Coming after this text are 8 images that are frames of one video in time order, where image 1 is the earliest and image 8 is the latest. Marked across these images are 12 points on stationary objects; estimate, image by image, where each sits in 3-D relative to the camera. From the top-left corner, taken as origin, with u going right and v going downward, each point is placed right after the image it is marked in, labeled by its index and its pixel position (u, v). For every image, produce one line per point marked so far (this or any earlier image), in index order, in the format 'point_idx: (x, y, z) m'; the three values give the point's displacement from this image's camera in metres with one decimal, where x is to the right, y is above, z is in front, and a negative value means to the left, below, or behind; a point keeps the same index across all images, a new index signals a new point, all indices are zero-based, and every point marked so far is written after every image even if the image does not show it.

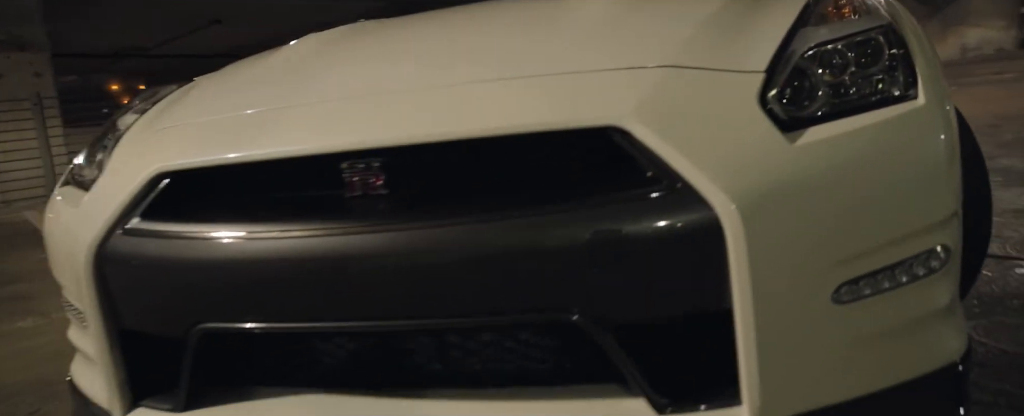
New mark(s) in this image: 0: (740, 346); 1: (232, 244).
0: (+0.4, -0.2, +1.2) m
1: (-0.5, -0.1, +1.4) m
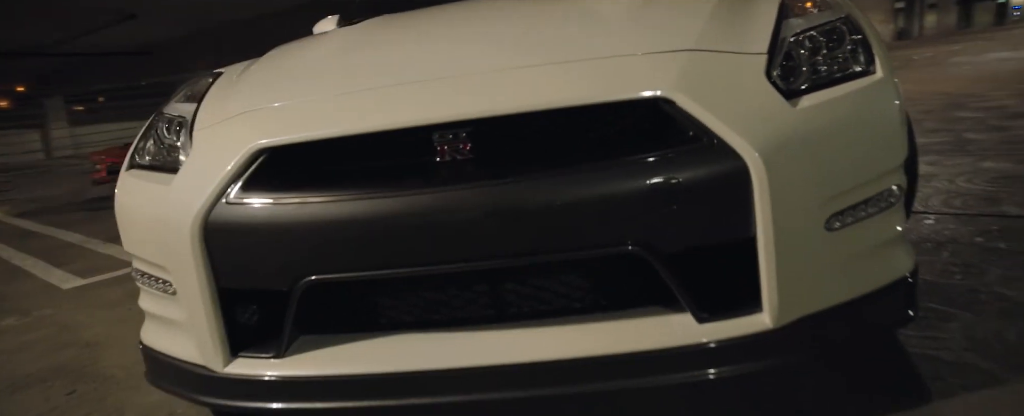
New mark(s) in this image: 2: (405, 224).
0: (+0.6, -0.1, +1.6) m
1: (-0.4, 0.0, +1.7) m
2: (-0.2, 0.0, +1.6) m
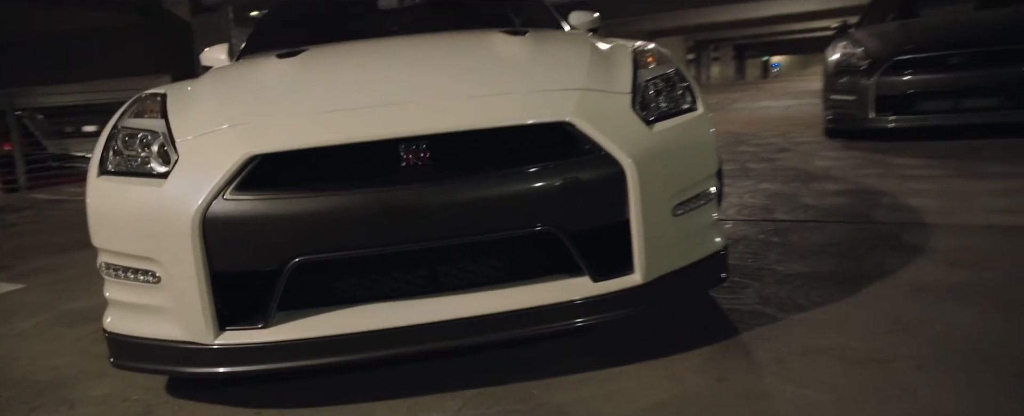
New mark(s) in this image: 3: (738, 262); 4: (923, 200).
0: (+0.4, -0.1, +2.3) m
1: (-0.6, 0.0, +2.1) m
2: (-0.4, 0.0, +2.1) m
3: (+1.0, -0.2, +3.1) m
4: (+2.3, 0.0, +4.0) m
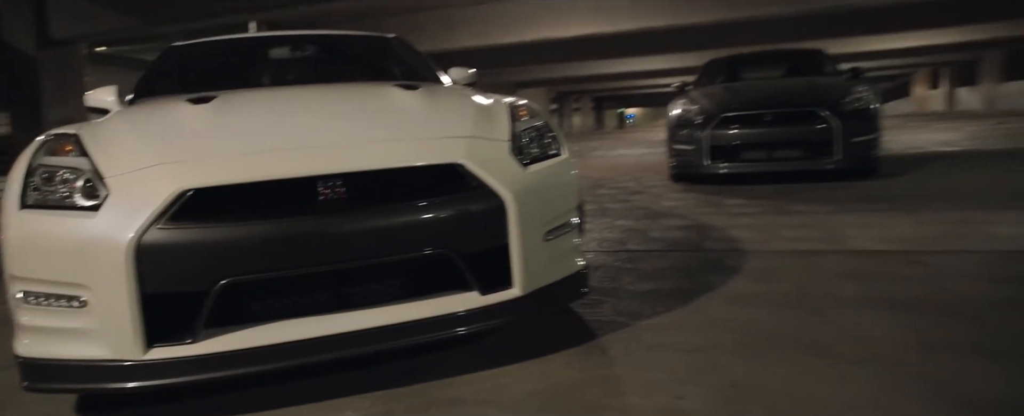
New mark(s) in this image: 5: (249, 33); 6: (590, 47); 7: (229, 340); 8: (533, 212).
0: (0.0, -0.2, +2.8) m
1: (-0.9, -0.1, +2.5) m
2: (-0.7, -0.1, +2.5) m
3: (+0.4, -0.4, +3.7) m
4: (+1.5, -0.2, +4.8) m
5: (-1.8, +1.2, +4.9) m
6: (+2.1, +4.2, +19.2) m
7: (-1.0, -0.5, +2.5) m
8: (+0.1, 0.0, +2.8) m
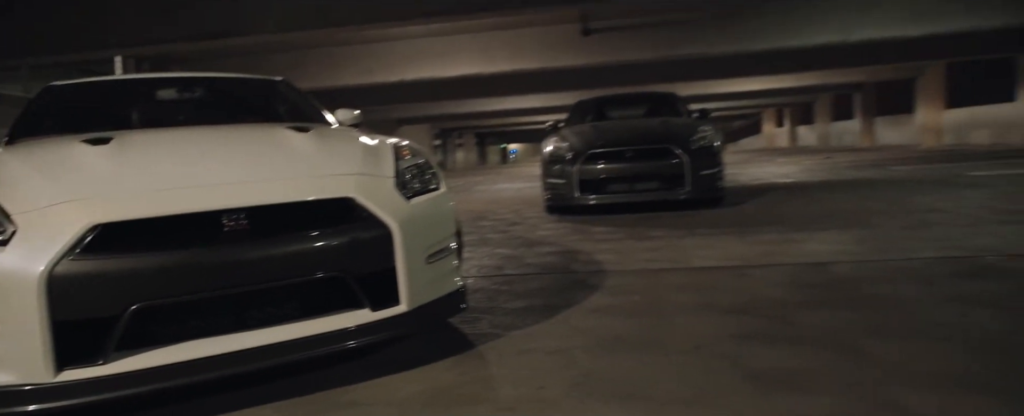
0: (-0.5, -0.3, +3.2) m
1: (-1.3, -0.2, +2.7) m
2: (-1.2, -0.2, +2.8) m
3: (-0.2, -0.5, +4.1) m
4: (+0.7, -0.4, +5.4) m
5: (-2.6, +0.9, +5.1) m
6: (-1.2, +3.3, +19.9) m
7: (-1.4, -0.6, +2.7) m
8: (-0.4, -0.1, +3.2) m
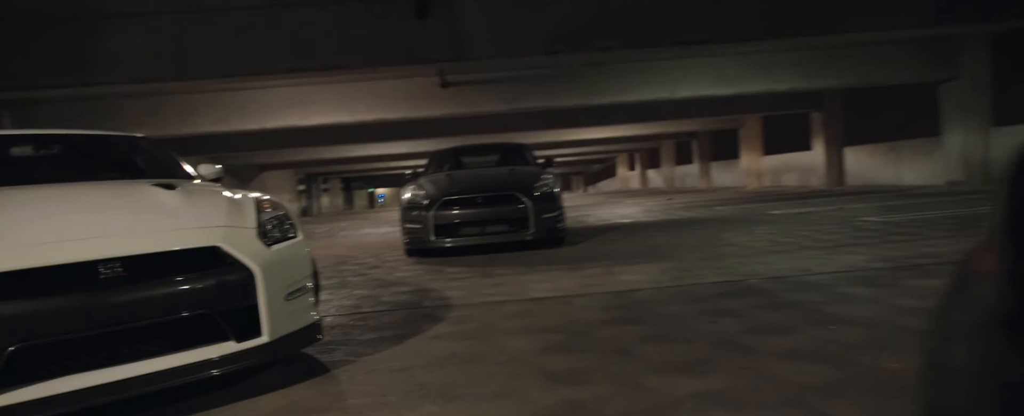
0: (-1.3, -0.5, +3.6) m
1: (-2.0, -0.4, +3.1) m
2: (-1.9, -0.4, +3.1) m
3: (-1.1, -0.8, +4.6) m
4: (-0.5, -0.7, +6.0) m
5: (-3.8, +0.6, +5.2) m
6: (-5.0, +2.1, +20.2) m
7: (-2.1, -0.8, +3.0) m
8: (-1.2, -0.4, +3.7) m
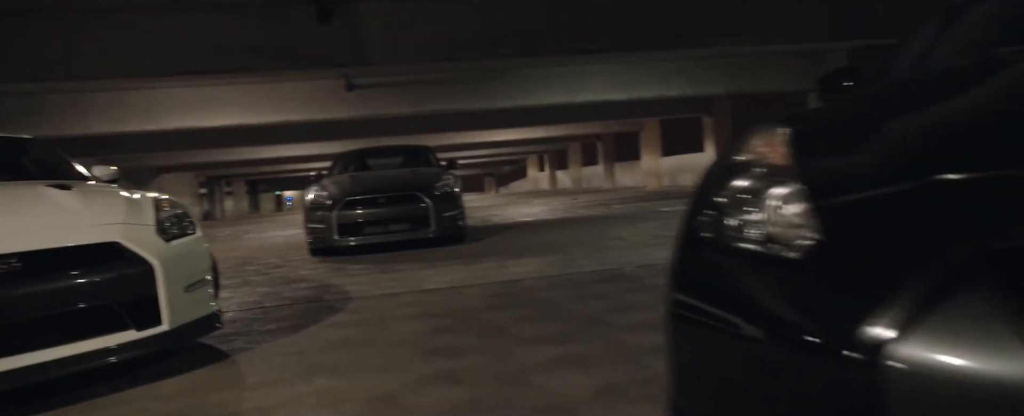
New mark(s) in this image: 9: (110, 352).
0: (-1.9, -0.5, +3.9) m
1: (-2.6, -0.4, +3.2) m
2: (-2.4, -0.4, +3.3) m
3: (-1.9, -0.8, +4.8) m
4: (-1.4, -0.7, +6.3) m
5: (-4.5, +0.5, +5.1) m
6: (-7.6, +2.0, +19.9) m
7: (-2.6, -0.8, +3.2) m
8: (-1.8, -0.4, +4.0) m
9: (-2.0, -0.7, +3.6) m
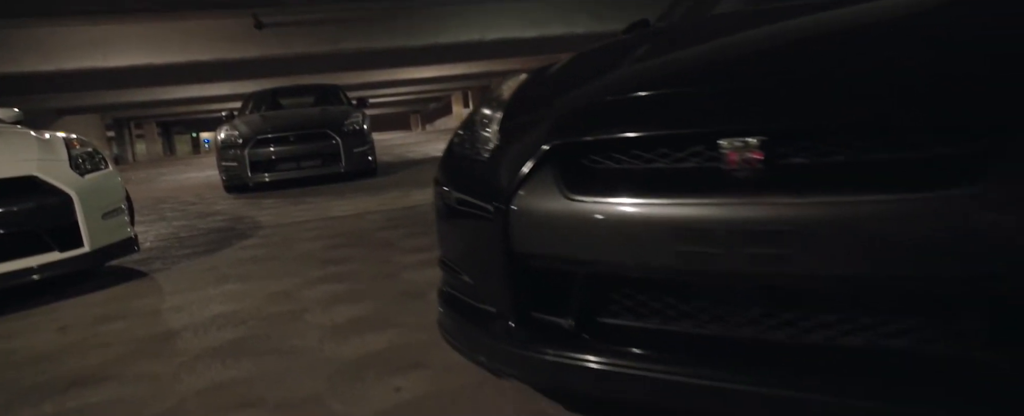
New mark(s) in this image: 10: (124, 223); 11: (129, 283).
0: (-2.6, -0.2, +4.3) m
1: (-3.2, -0.1, +3.6) m
2: (-3.1, -0.1, +3.7) m
3: (-2.7, -0.4, +5.3) m
4: (-2.3, -0.1, +6.8) m
5: (-5.4, +0.9, +5.2) m
6: (-9.9, +3.5, +19.4) m
7: (-3.2, -0.5, +3.6) m
8: (-2.6, 0.0, +4.4) m
9: (-2.7, -0.4, +4.1) m
10: (-2.5, -0.1, +4.7) m
11: (-2.3, -0.5, +4.3) m
